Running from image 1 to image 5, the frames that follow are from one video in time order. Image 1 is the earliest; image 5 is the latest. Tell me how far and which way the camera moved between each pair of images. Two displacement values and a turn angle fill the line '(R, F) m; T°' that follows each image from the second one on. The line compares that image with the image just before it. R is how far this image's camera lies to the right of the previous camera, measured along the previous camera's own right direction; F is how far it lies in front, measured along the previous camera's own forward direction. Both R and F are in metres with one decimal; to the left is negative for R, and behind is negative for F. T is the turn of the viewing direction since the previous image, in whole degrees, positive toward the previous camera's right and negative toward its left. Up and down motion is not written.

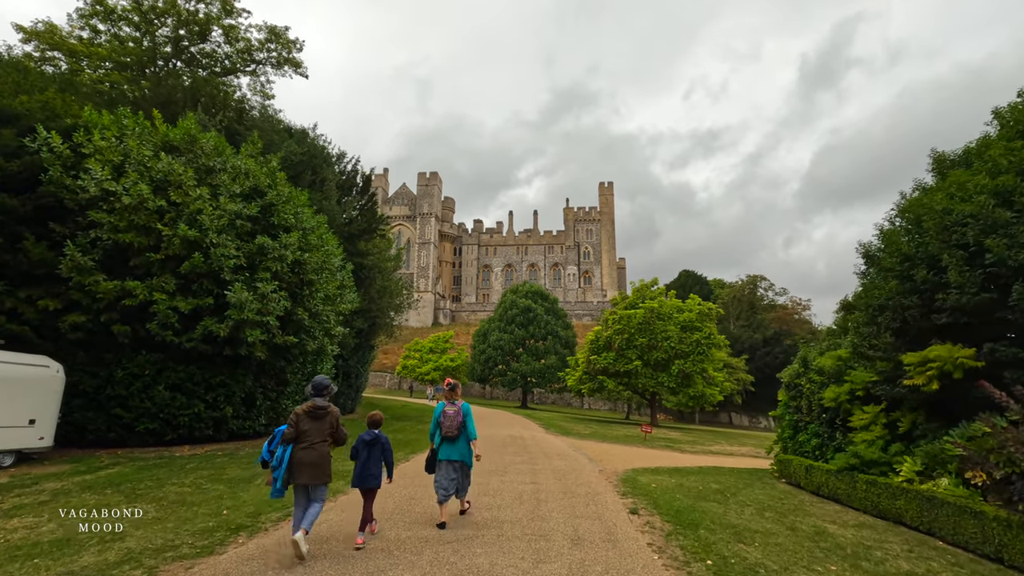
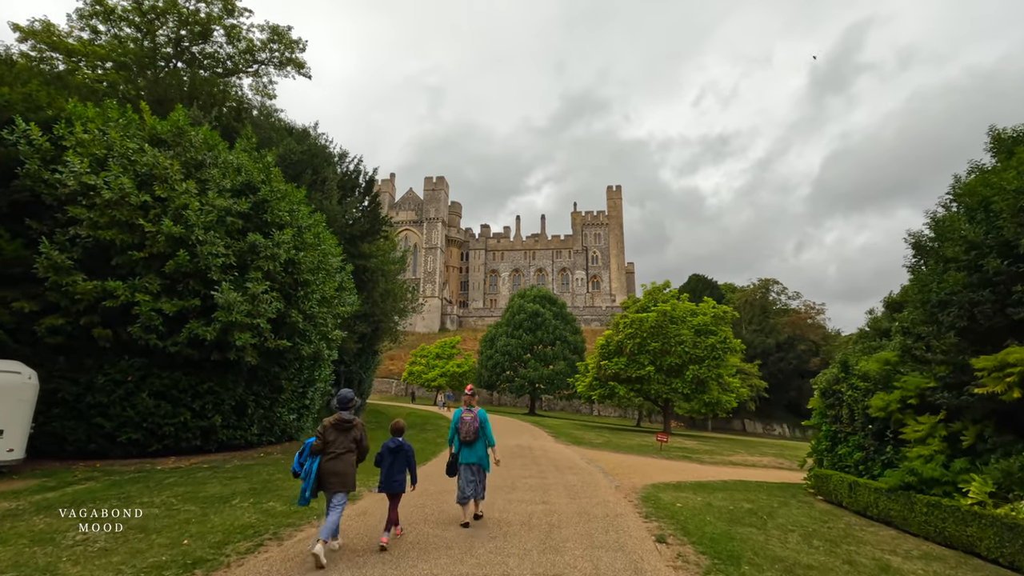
(0.0, +0.9) m; -1°
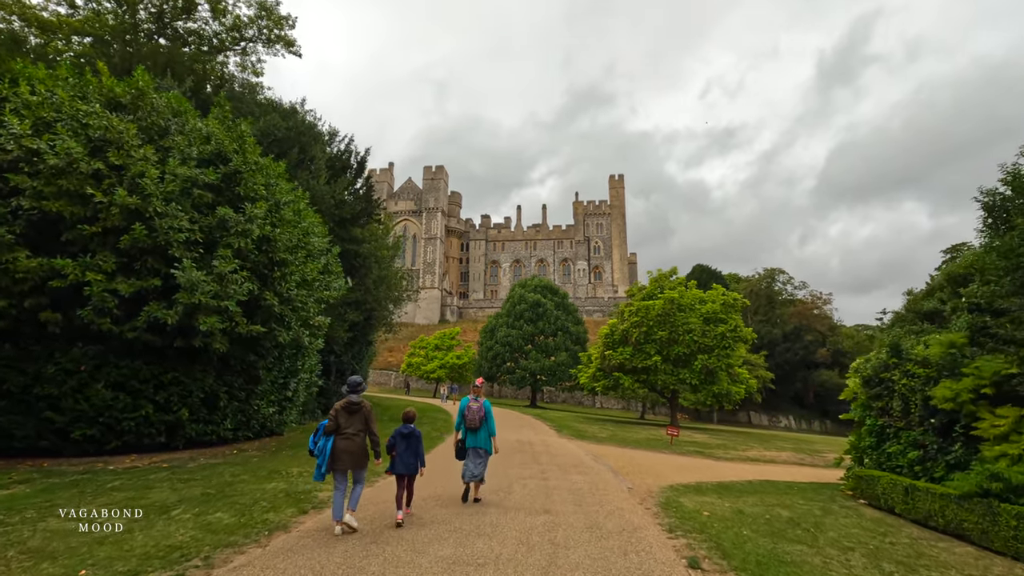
(+0.1, +1.3) m; 0°
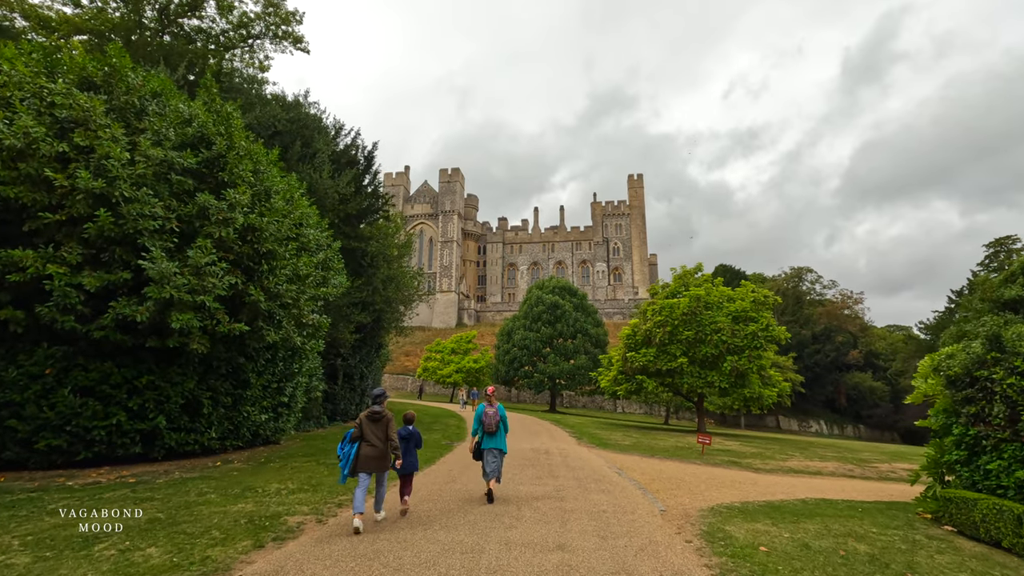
(+0.2, +1.3) m; -2°
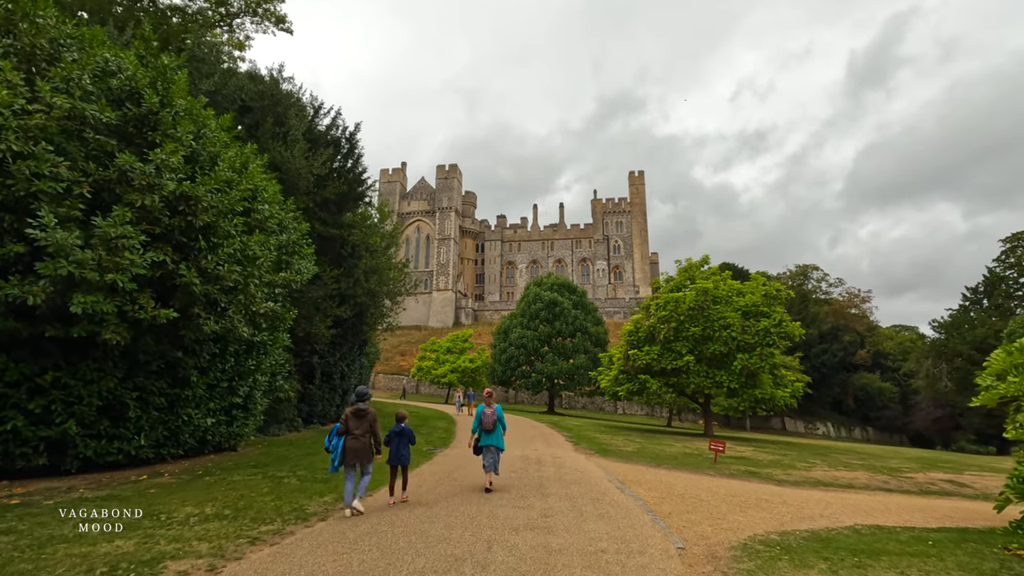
(+0.3, +1.8) m; 0°
